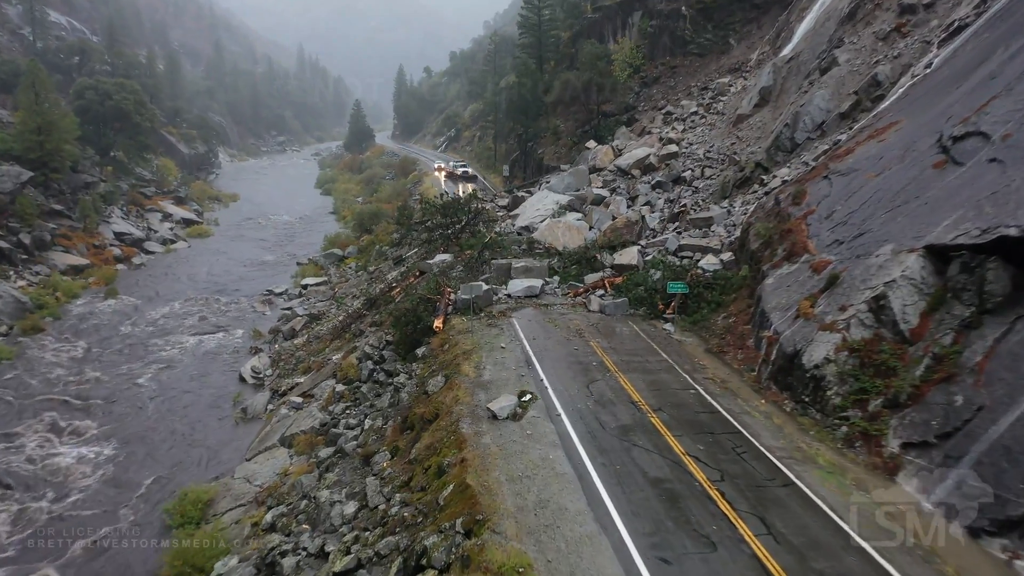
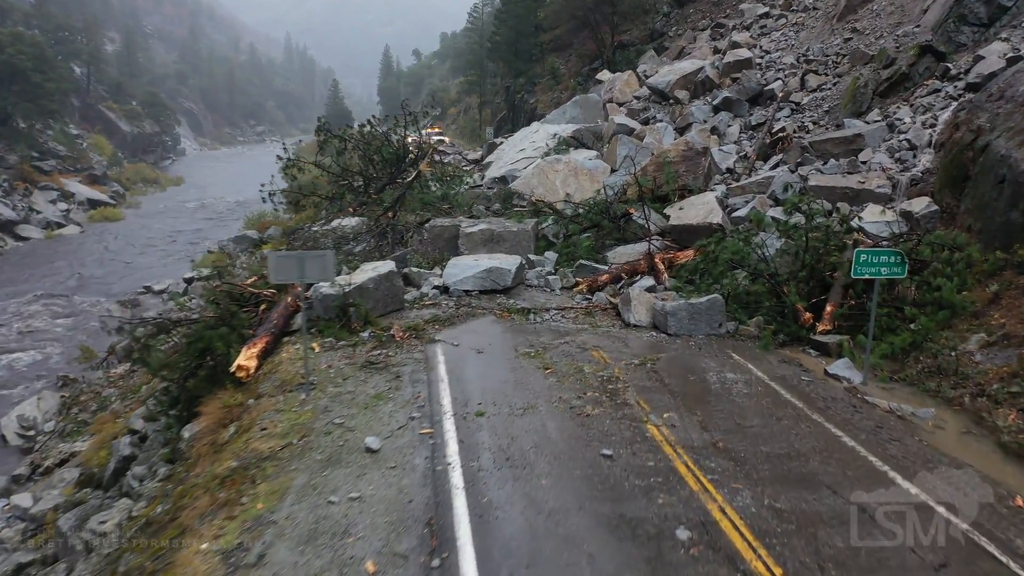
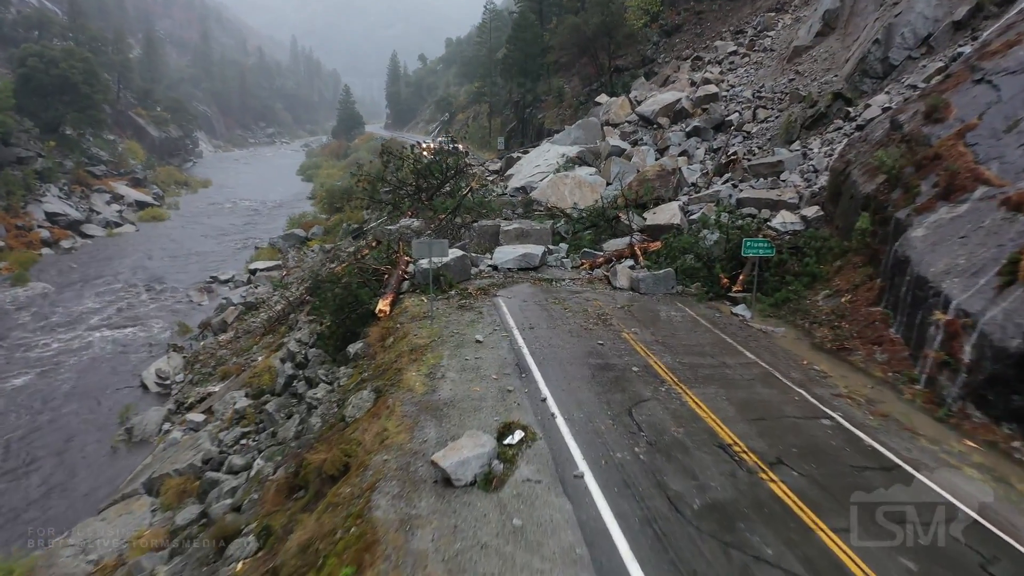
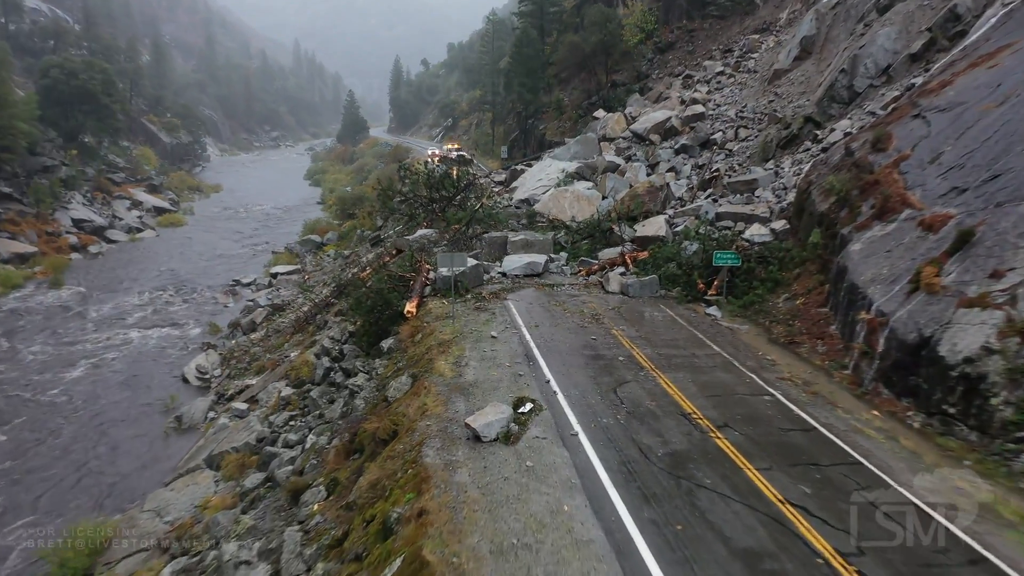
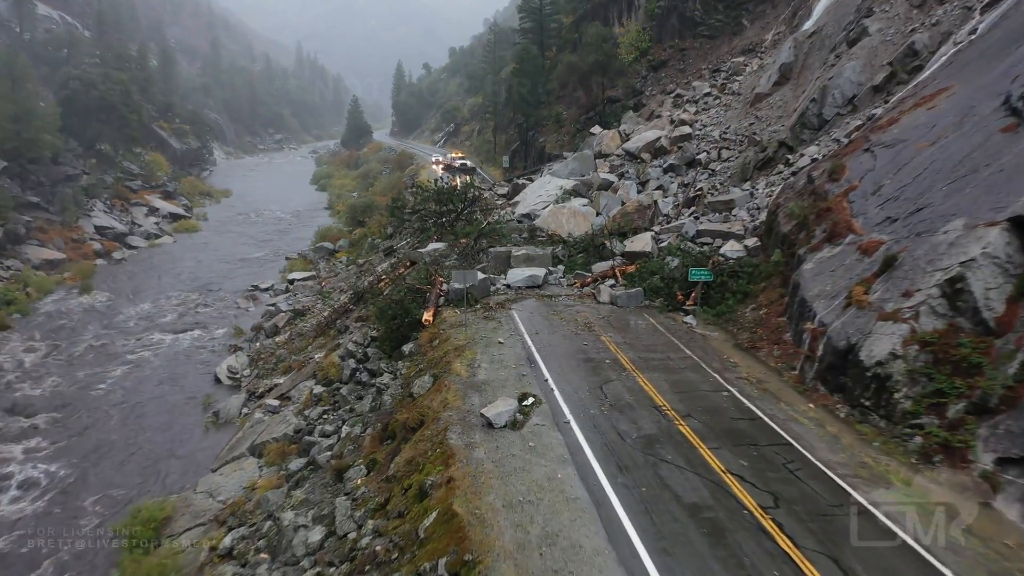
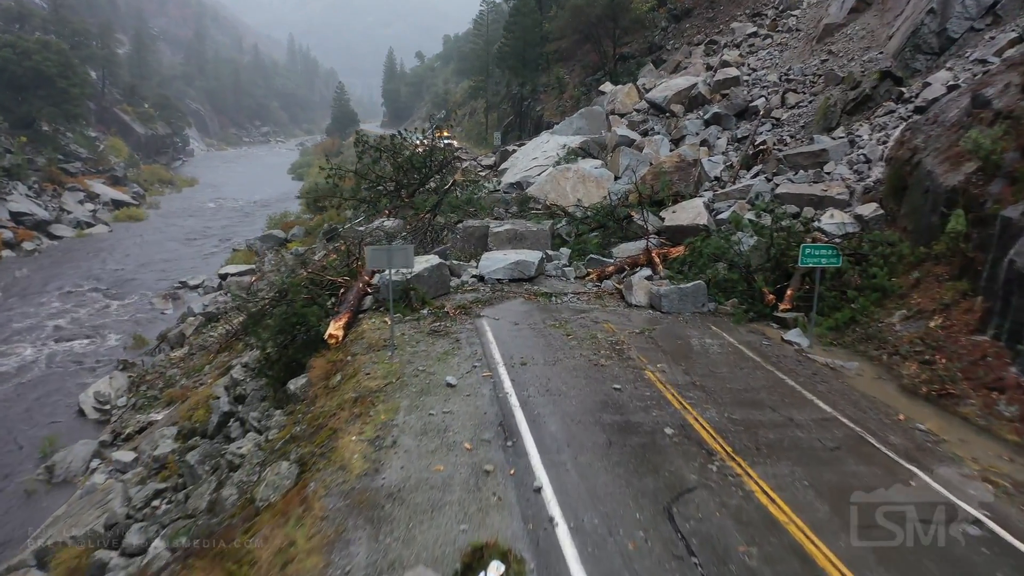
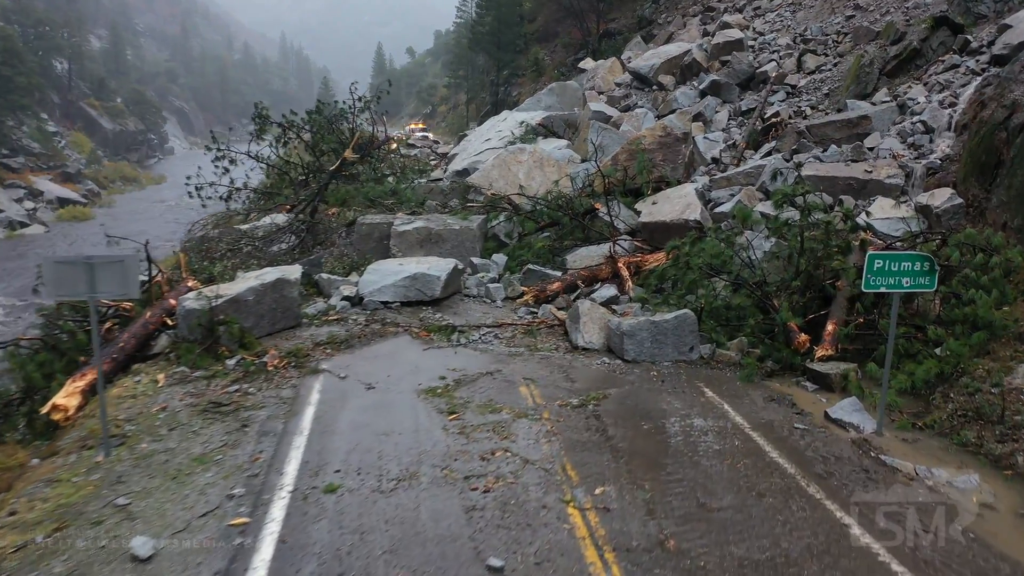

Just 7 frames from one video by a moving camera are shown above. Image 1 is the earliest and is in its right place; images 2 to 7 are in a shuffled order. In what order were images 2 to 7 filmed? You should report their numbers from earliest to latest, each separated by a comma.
5, 4, 3, 6, 2, 7
